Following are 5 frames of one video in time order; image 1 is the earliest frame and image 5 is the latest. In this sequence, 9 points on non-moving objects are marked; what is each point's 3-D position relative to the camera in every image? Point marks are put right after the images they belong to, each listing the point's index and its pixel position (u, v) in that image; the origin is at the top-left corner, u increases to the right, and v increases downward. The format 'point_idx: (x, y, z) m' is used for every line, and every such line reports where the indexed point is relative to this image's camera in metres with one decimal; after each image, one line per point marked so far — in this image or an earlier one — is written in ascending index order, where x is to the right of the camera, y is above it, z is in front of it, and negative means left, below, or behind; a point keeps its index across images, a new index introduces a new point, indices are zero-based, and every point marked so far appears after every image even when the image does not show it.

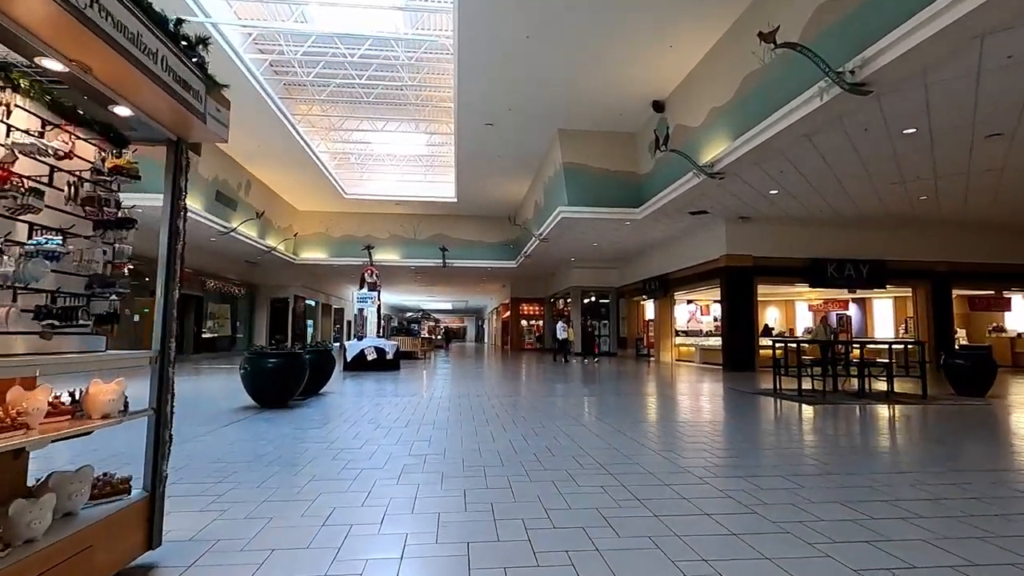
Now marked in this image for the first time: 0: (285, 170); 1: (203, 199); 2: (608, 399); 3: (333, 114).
0: (-6.4, +3.3, +15.4) m
1: (-7.3, +2.1, +12.9) m
2: (+1.5, -1.7, +8.8) m
3: (-4.4, +4.2, +13.1) m
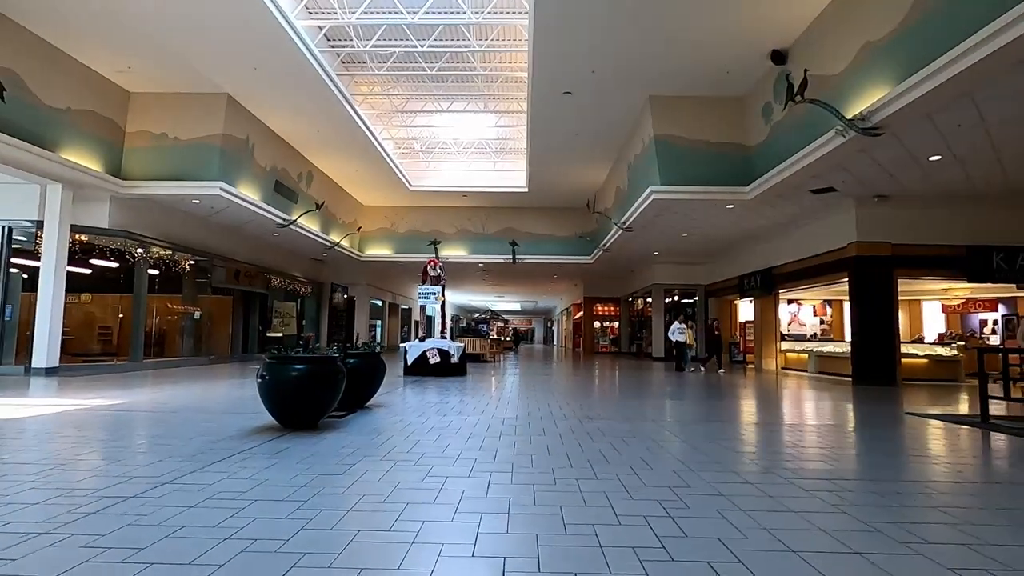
0: (-4.4, +3.4, +14.5) m
1: (-5.6, +2.2, +12.2) m
2: (+2.7, -1.6, +7.0) m
3: (-2.6, +4.3, +12.1) m
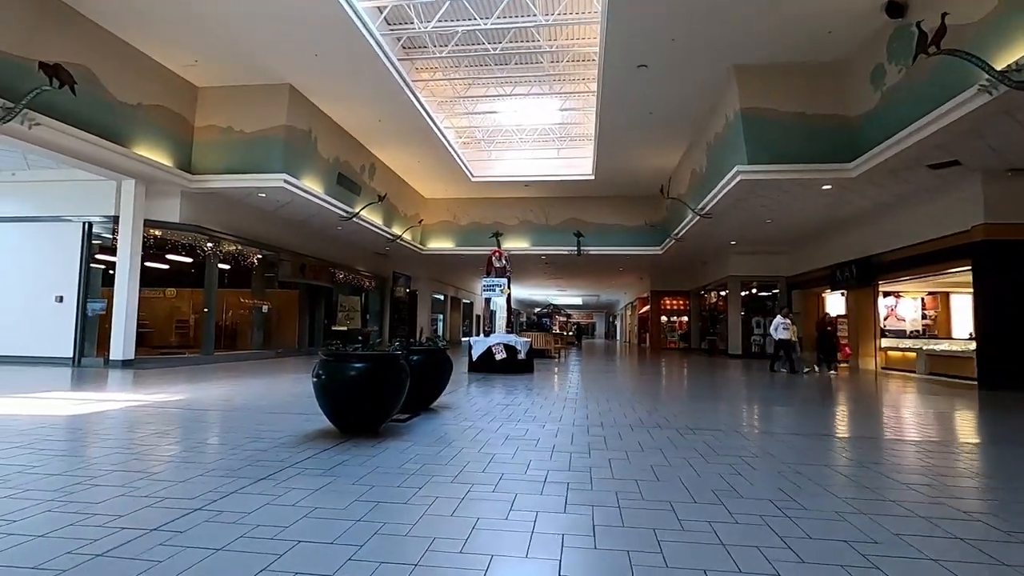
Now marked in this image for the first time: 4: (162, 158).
0: (-2.7, +3.6, +14.2) m
1: (-4.1, +2.3, +12.0) m
2: (+3.6, -1.5, +6.0) m
3: (-1.2, +4.5, +11.6) m
4: (-6.3, +2.3, +9.8) m
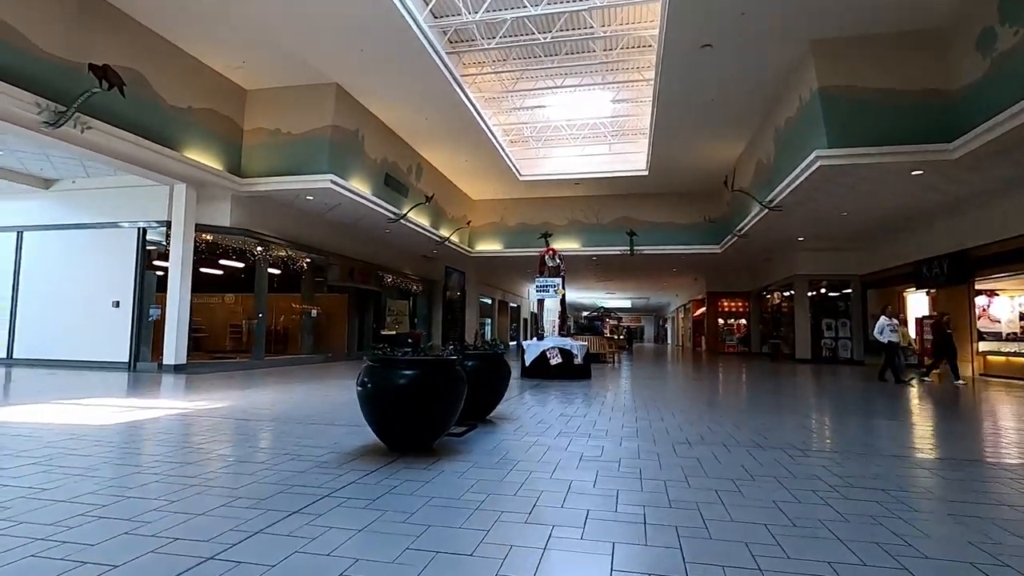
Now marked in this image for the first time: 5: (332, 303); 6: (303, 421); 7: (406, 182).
0: (-1.4, +3.5, +13.9) m
1: (-3.0, +2.3, +11.8) m
2: (+4.2, -1.4, +5.2) m
3: (-0.2, +4.5, +11.2) m
4: (-5.4, +2.3, +9.7) m
5: (-4.7, -0.4, +14.2) m
6: (-1.8, -1.2, +4.7) m
7: (-2.6, +2.6, +13.4) m
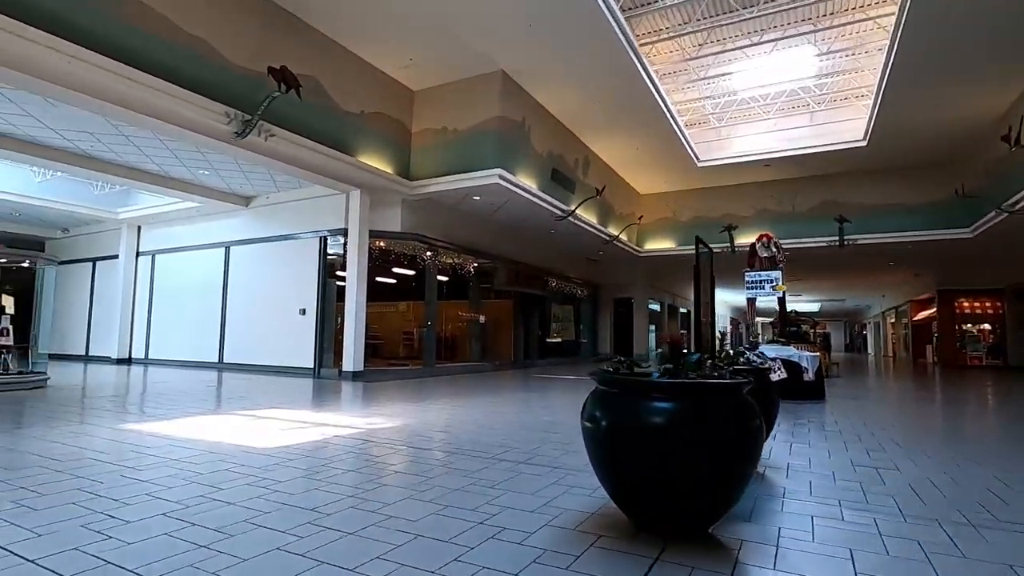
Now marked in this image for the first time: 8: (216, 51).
0: (+2.6, +3.5, +12.5) m
1: (+0.6, +2.2, +10.9) m
2: (+5.7, -1.2, +2.5) m
3: (+3.1, +4.5, +9.5) m
4: (-2.3, +2.2, +9.6) m
5: (-0.3, -0.5, +13.6) m
6: (-0.2, -1.1, +3.8) m
7: (+1.4, +2.6, +12.4) m
8: (-3.7, +3.0, +6.8) m
